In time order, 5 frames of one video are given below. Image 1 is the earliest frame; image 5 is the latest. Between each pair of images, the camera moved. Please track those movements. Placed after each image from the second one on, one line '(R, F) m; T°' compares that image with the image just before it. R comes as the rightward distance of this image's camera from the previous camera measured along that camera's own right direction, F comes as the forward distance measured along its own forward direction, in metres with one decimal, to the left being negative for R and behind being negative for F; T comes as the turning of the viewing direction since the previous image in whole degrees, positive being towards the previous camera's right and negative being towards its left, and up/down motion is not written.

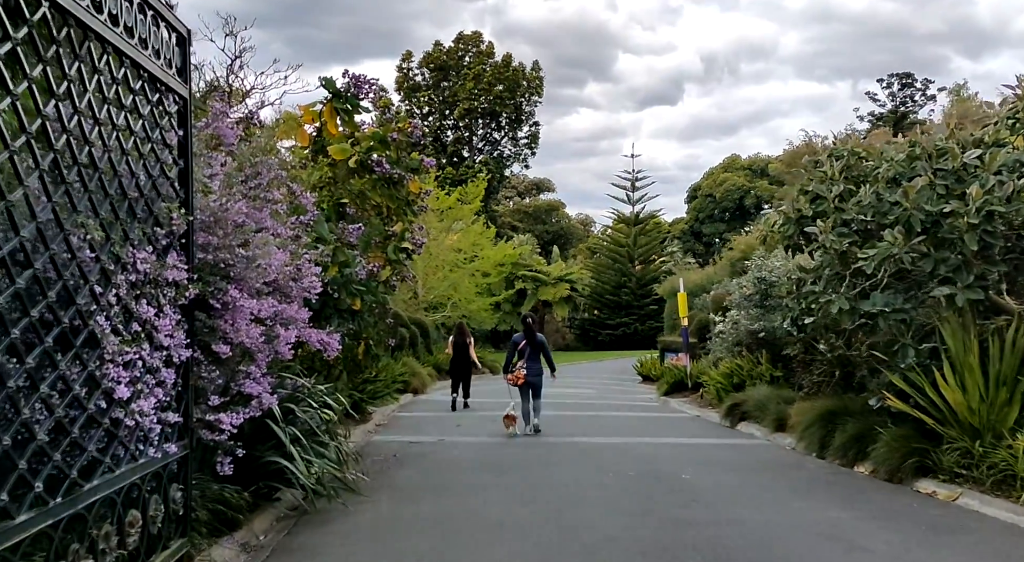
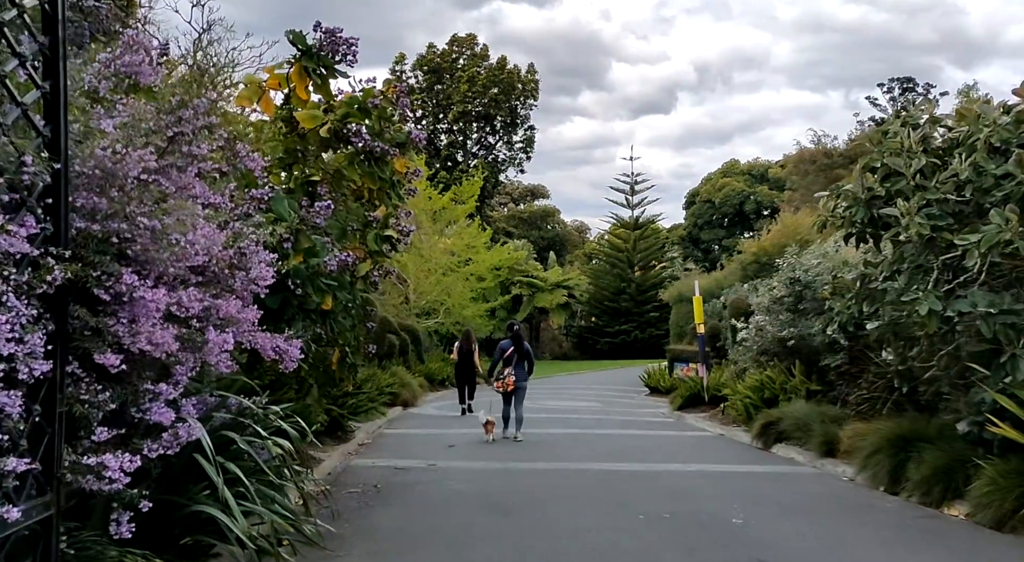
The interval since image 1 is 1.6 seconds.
(-0.1, +2.1) m; 0°
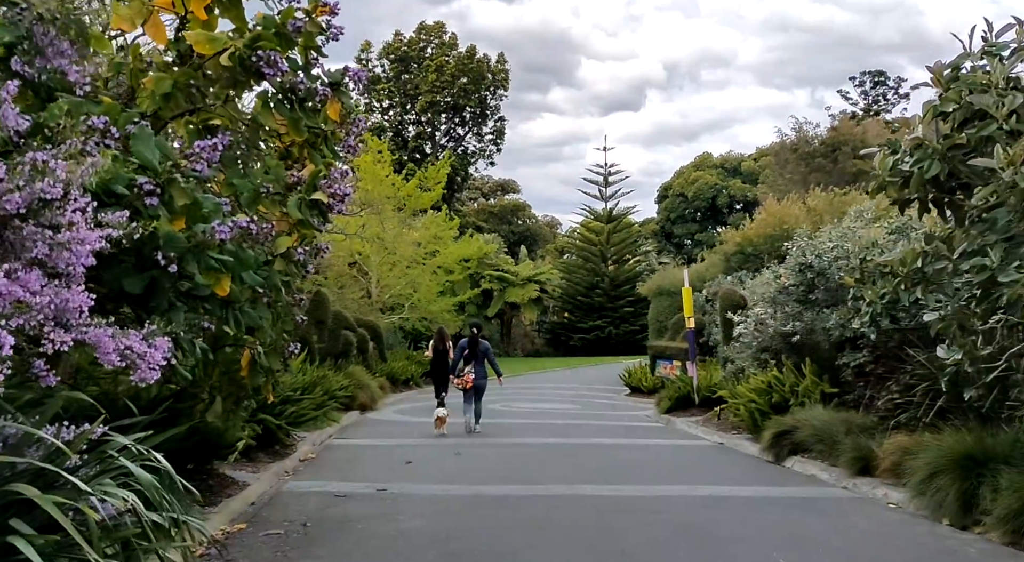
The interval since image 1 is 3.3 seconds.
(0.0, +2.4) m; +2°
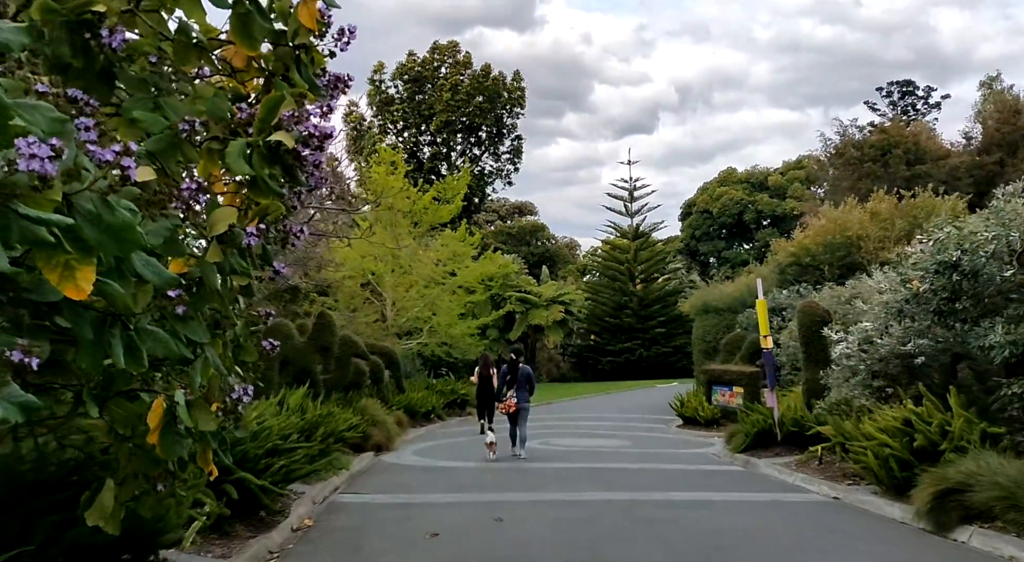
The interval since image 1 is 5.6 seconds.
(-0.4, +3.3) m; -1°
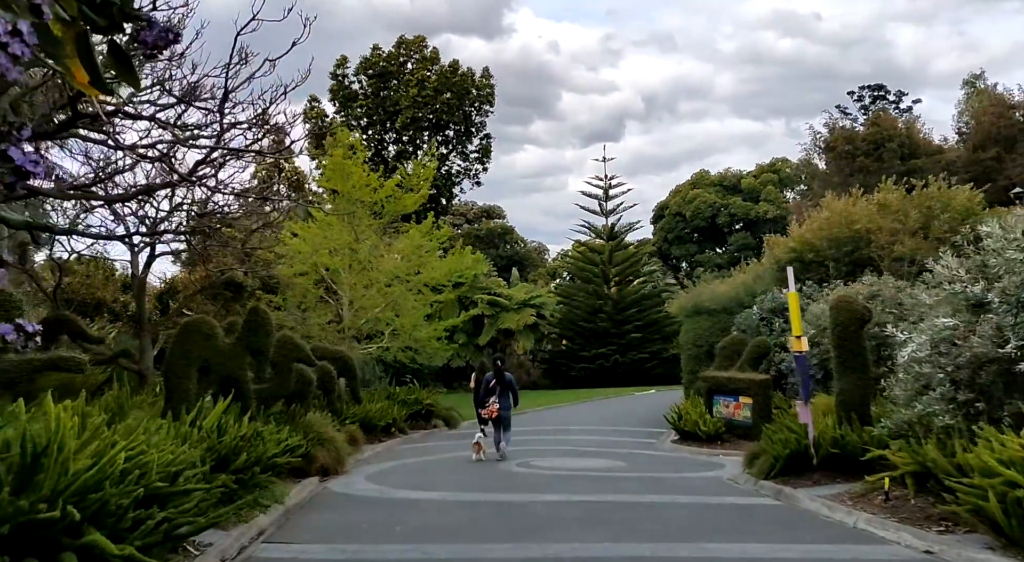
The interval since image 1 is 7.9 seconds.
(-0.1, +3.2) m; +2°
